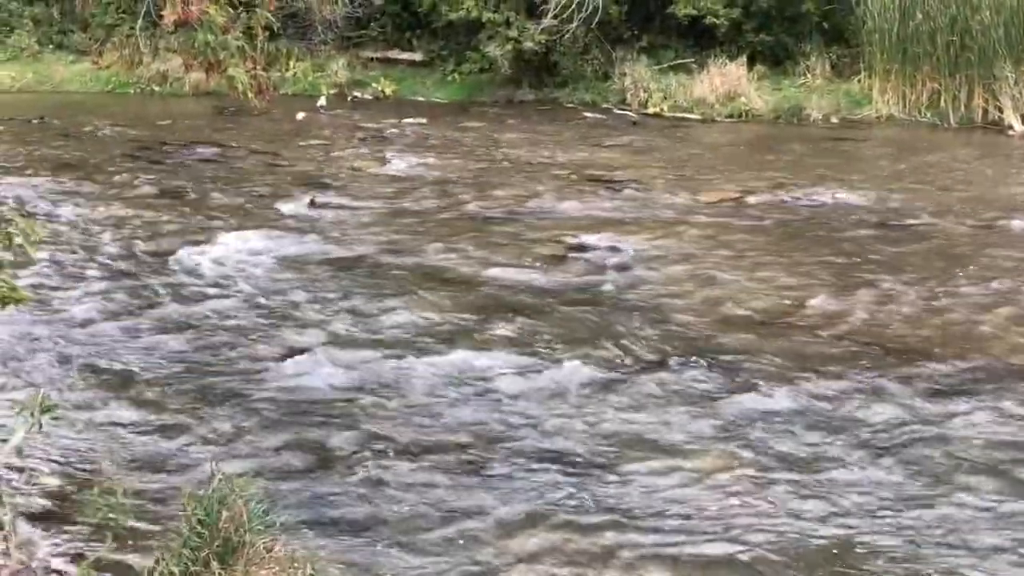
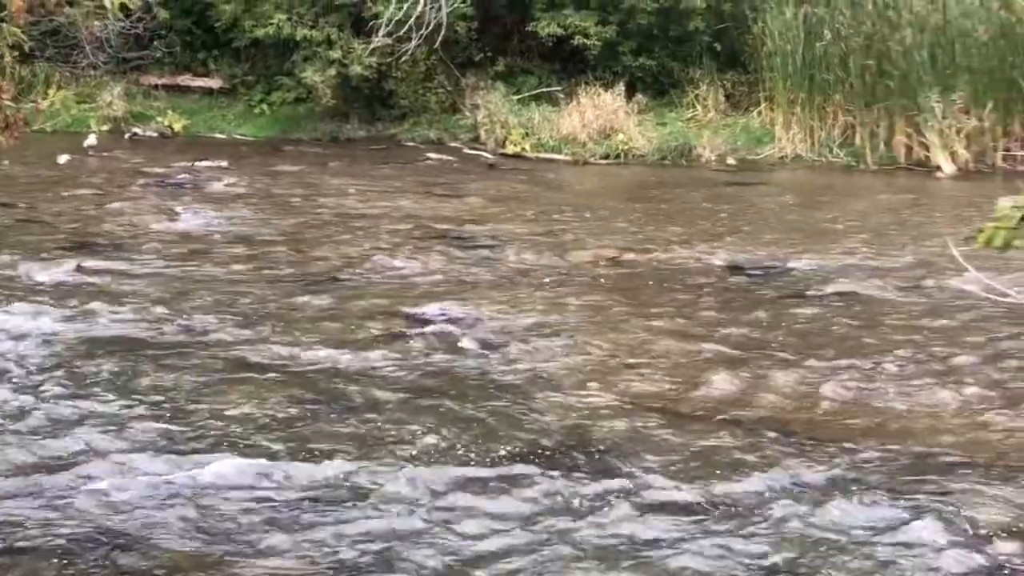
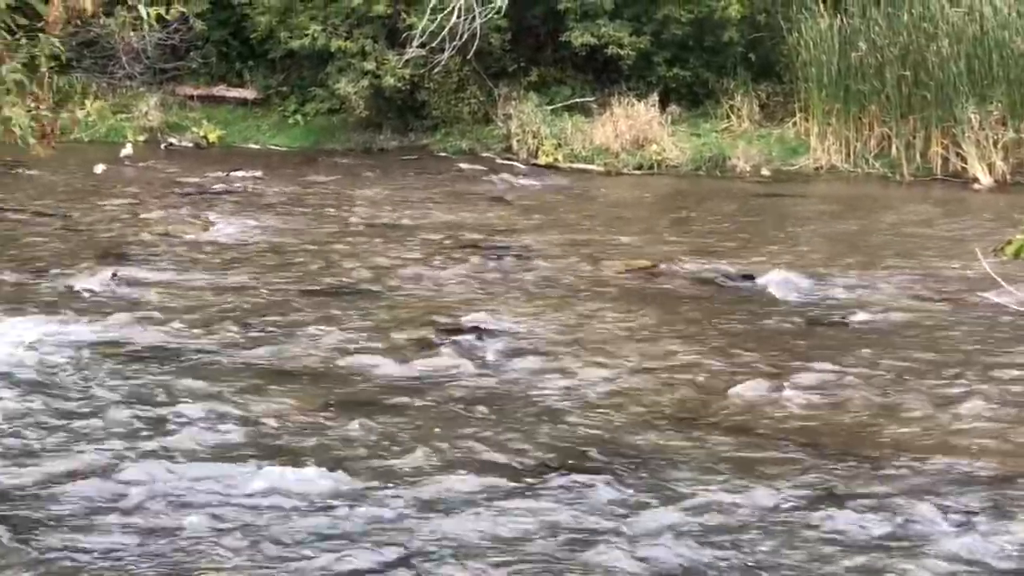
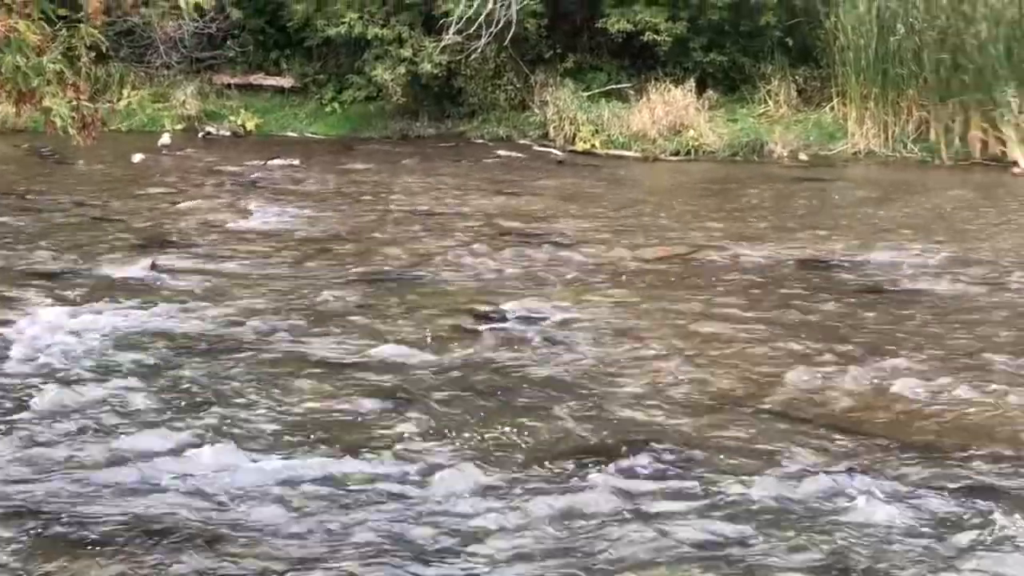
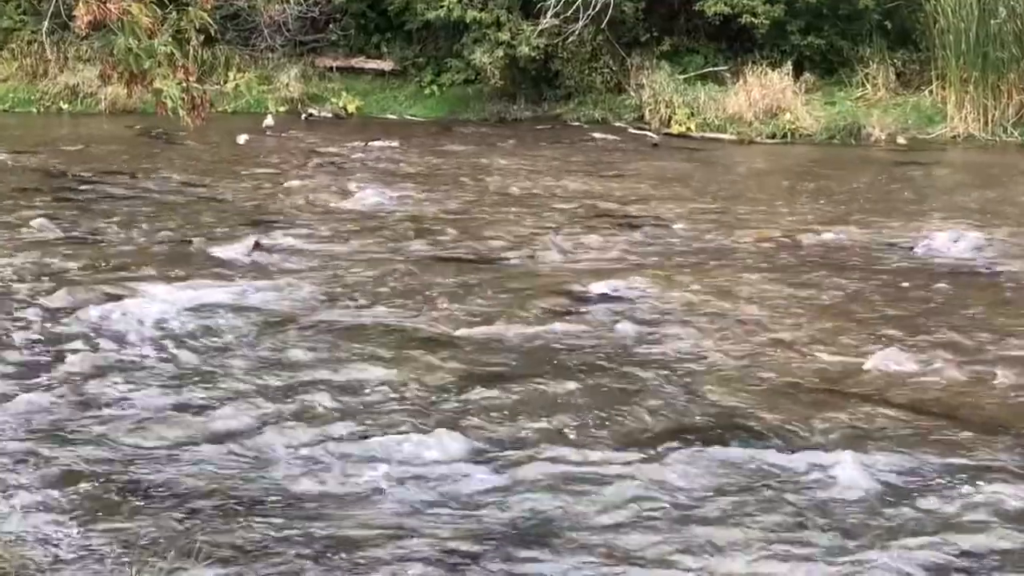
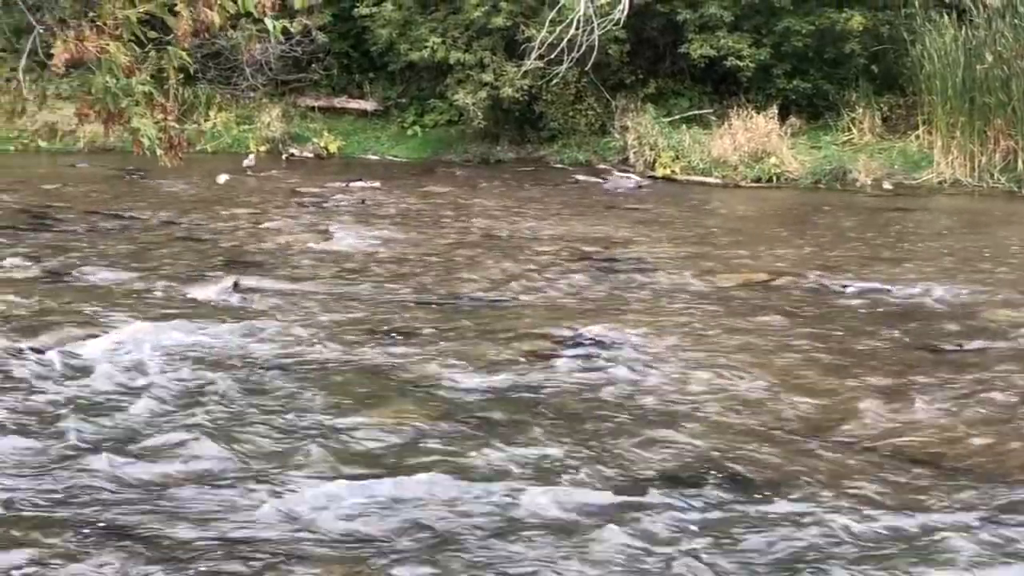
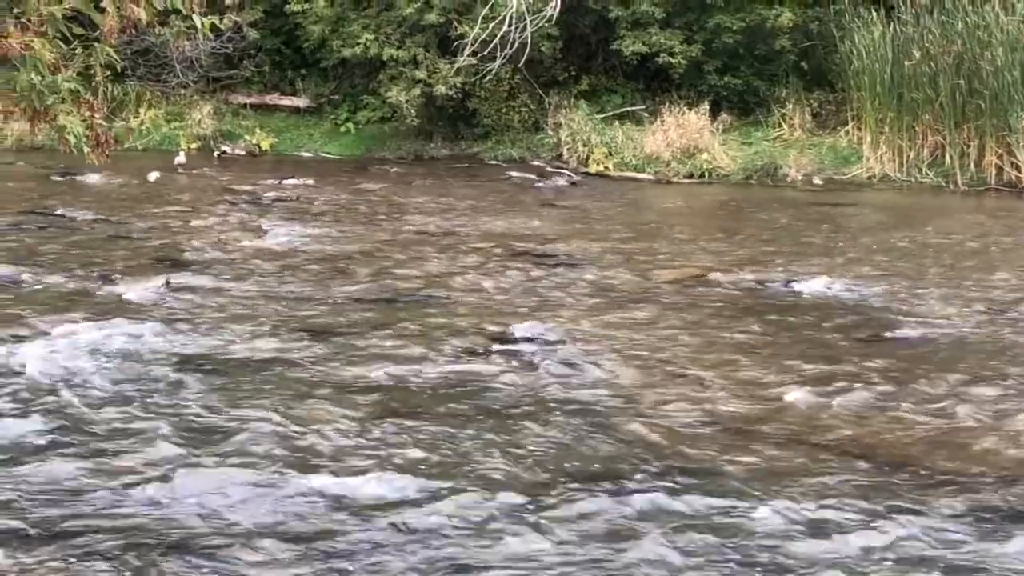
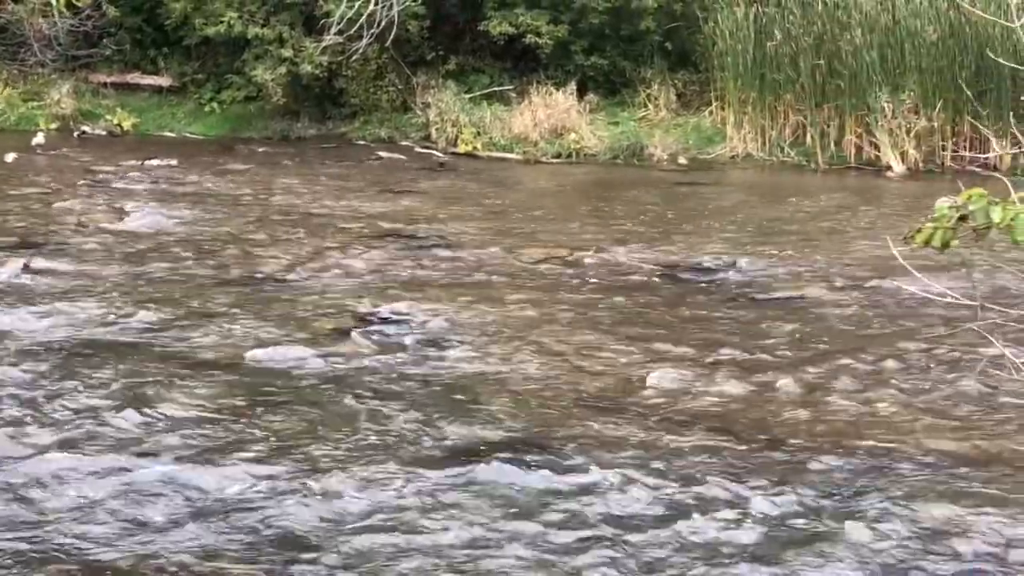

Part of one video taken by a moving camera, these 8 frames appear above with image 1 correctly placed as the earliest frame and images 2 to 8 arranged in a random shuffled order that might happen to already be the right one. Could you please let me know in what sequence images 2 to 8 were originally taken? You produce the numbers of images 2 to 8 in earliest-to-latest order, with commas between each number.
5, 4, 2, 8, 3, 7, 6
